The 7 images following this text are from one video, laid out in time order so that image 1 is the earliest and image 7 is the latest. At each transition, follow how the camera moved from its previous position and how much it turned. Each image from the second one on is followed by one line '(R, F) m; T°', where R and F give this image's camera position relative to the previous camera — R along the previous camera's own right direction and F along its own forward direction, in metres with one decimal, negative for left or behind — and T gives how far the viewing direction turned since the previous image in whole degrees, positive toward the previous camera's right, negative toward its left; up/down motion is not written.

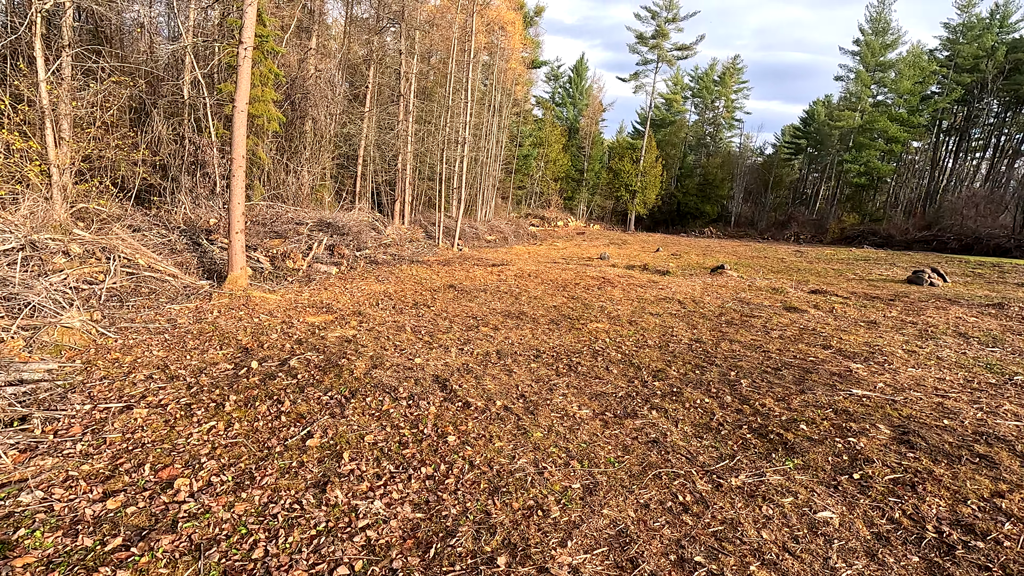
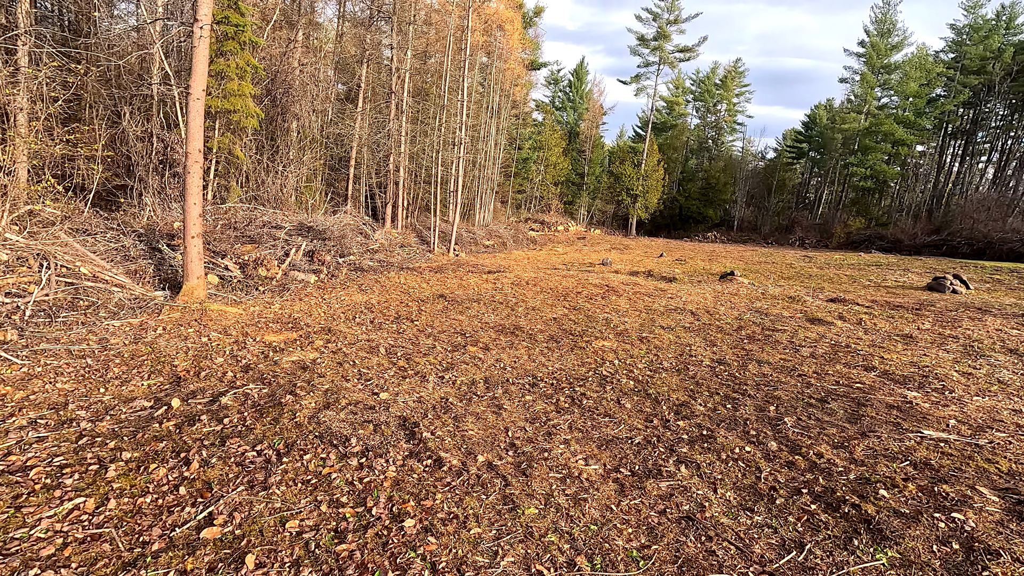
(+0.1, +0.7) m; 0°
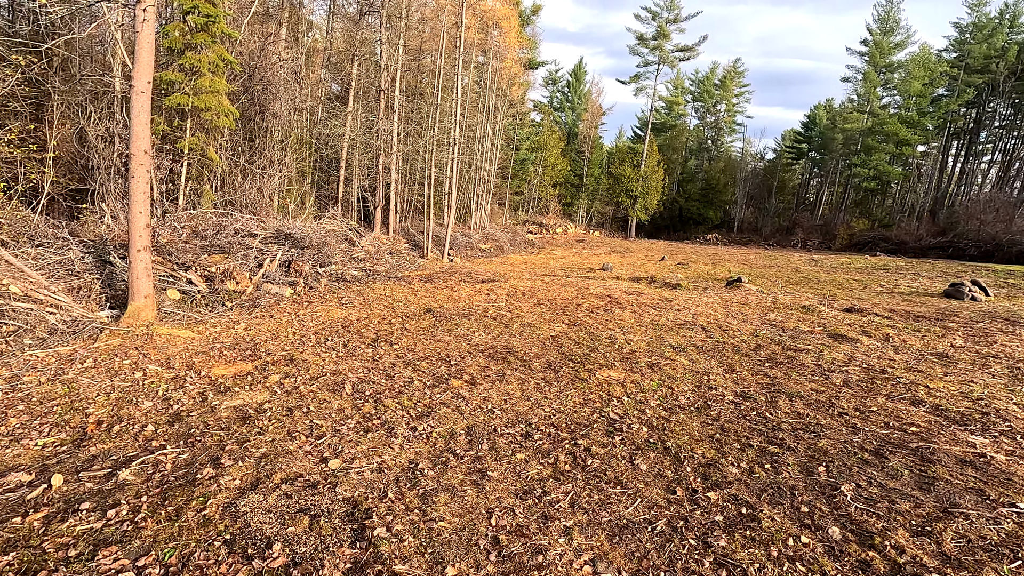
(+0.1, +0.6) m; 0°
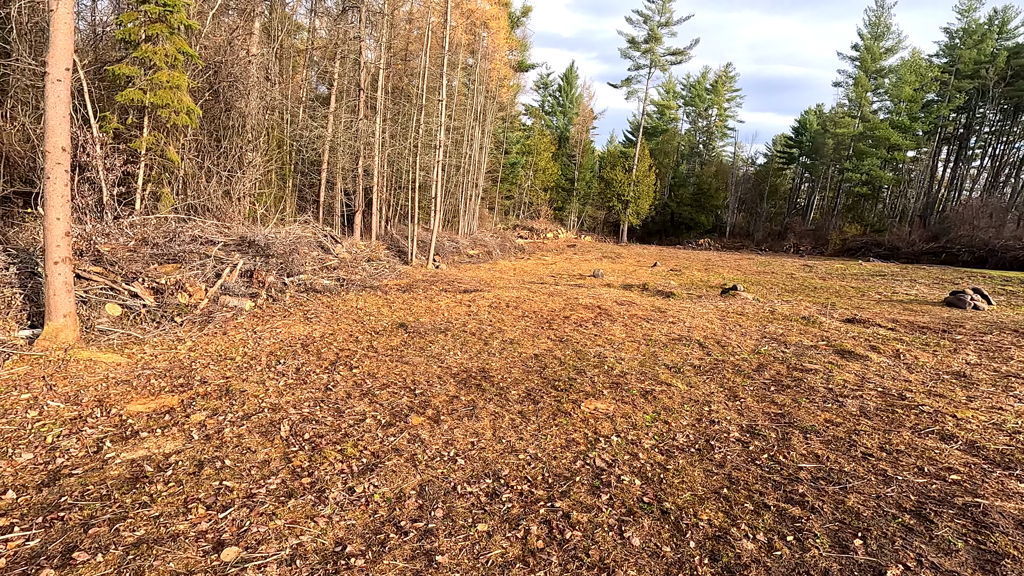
(+0.1, +0.5) m; +1°
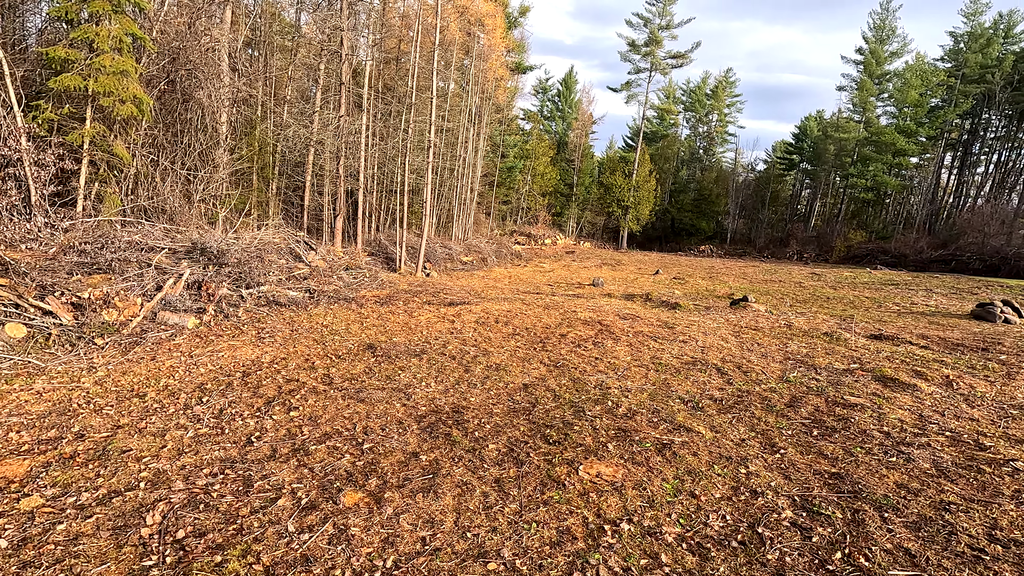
(+0.1, +0.9) m; 0°
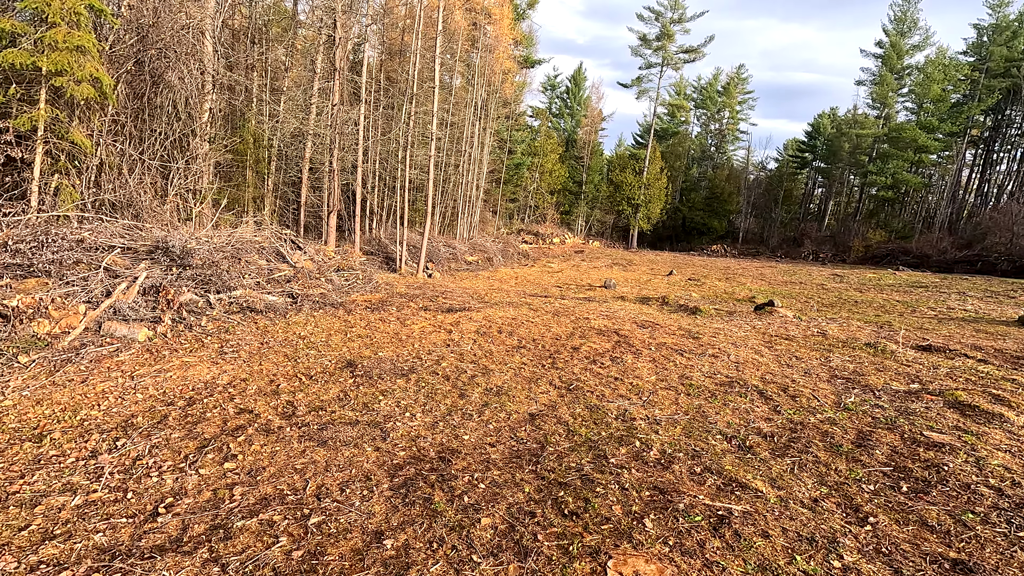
(0.0, +0.8) m; -1°
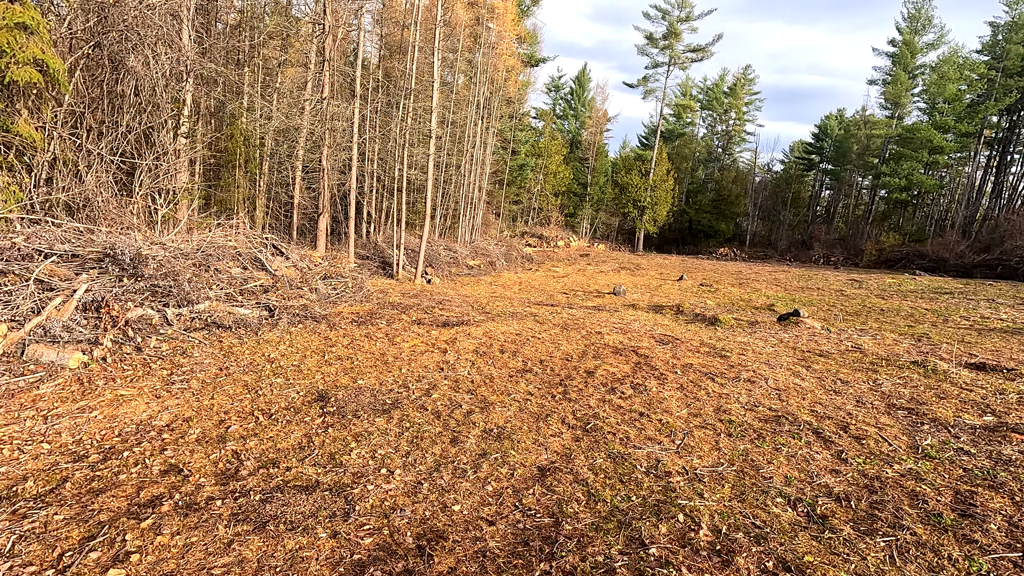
(0.0, +0.8) m; 0°
